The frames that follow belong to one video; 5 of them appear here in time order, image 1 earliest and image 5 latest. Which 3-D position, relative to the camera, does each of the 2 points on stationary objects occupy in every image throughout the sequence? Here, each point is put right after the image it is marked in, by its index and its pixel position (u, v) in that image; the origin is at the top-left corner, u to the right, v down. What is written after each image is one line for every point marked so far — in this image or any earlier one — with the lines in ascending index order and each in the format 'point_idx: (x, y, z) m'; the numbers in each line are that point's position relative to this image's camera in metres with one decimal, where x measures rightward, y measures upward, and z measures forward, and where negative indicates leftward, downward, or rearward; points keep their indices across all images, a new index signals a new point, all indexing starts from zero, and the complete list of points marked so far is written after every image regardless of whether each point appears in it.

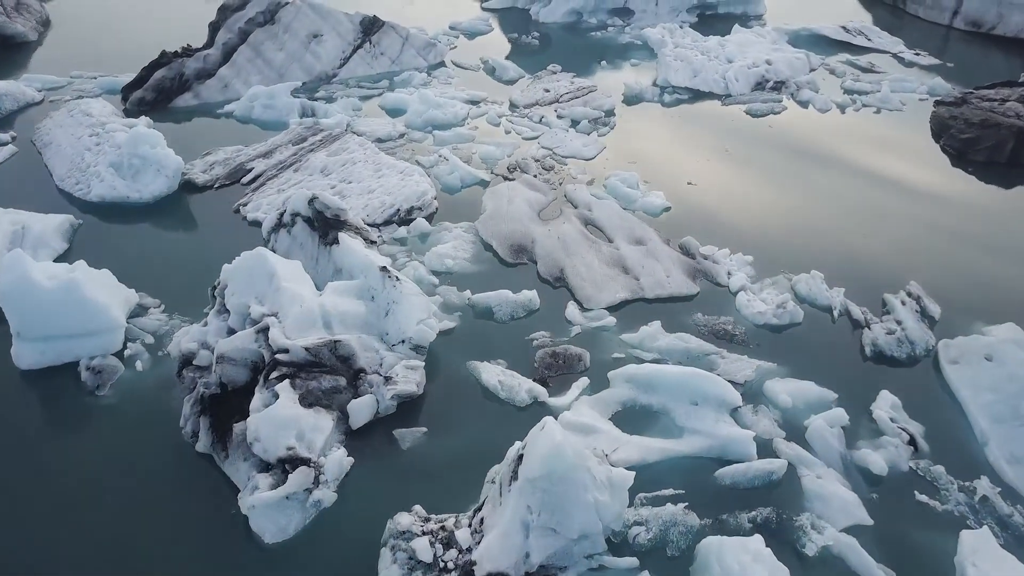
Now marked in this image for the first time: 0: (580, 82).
0: (+1.0, +2.9, +11.3) m
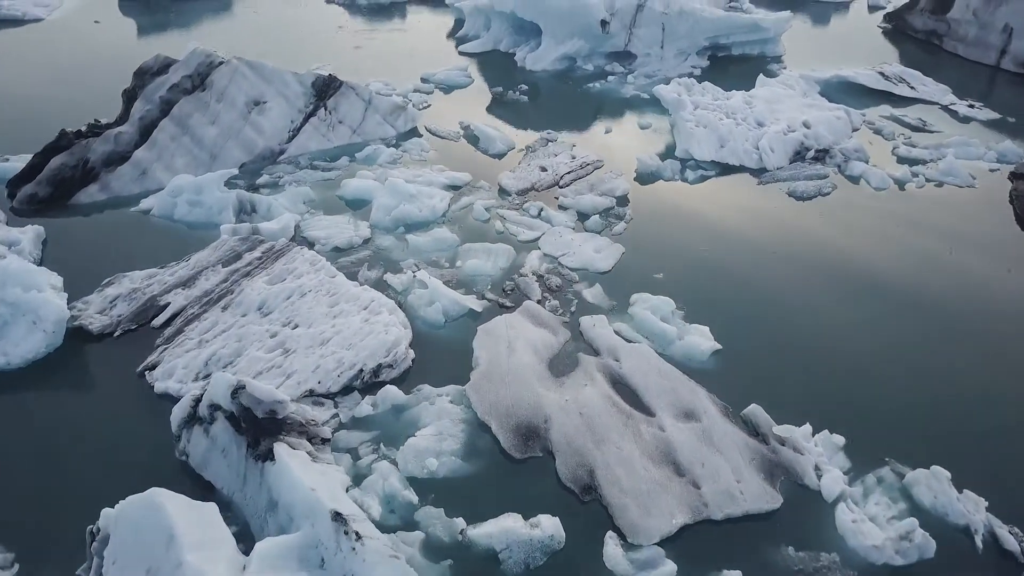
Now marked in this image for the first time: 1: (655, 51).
0: (+0.9, +1.6, +9.3) m
1: (+2.1, +3.5, +11.9) m
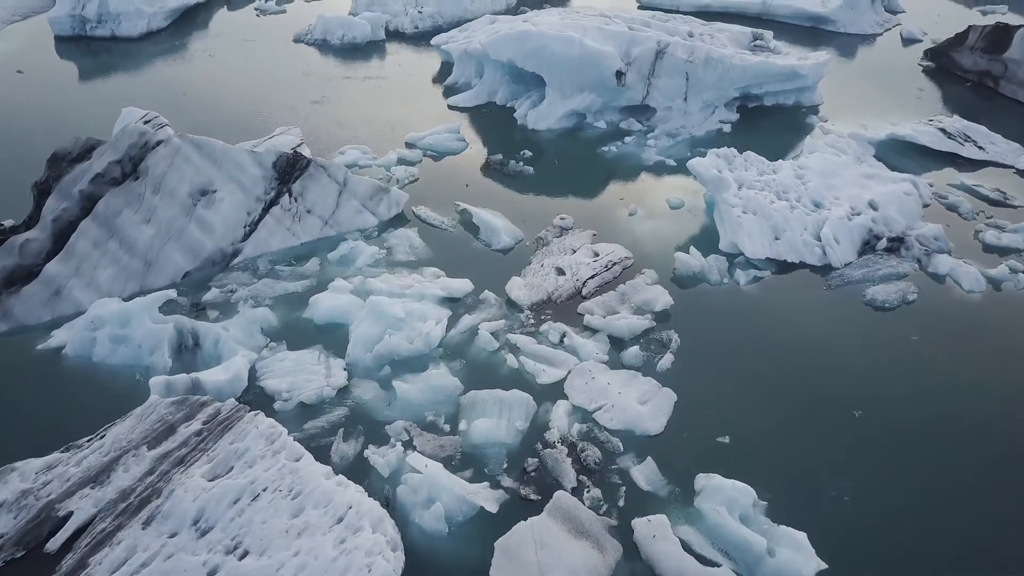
0: (+1.0, +0.4, +7.6) m
1: (+2.1, +2.4, +10.2) m
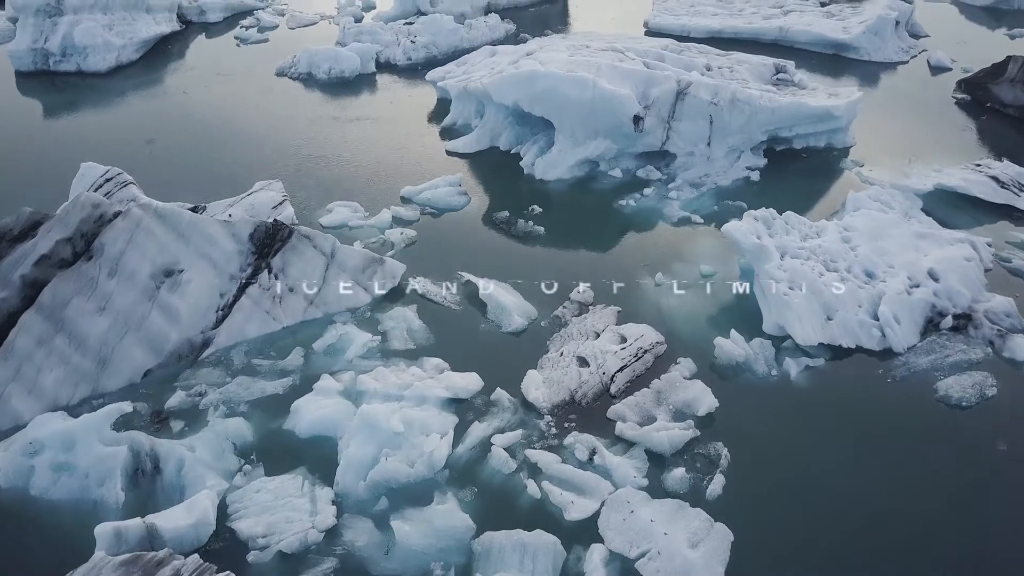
0: (+1.1, -0.4, +6.6) m
1: (+2.2, +1.6, +9.3) m
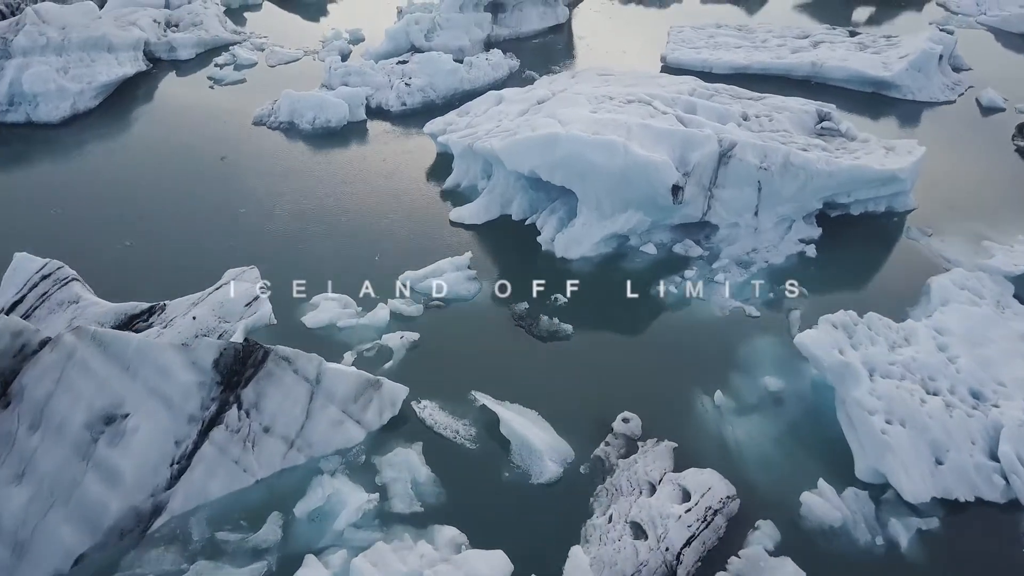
0: (+1.3, -1.3, +5.3) m
1: (+2.3, +0.7, +8.0) m
